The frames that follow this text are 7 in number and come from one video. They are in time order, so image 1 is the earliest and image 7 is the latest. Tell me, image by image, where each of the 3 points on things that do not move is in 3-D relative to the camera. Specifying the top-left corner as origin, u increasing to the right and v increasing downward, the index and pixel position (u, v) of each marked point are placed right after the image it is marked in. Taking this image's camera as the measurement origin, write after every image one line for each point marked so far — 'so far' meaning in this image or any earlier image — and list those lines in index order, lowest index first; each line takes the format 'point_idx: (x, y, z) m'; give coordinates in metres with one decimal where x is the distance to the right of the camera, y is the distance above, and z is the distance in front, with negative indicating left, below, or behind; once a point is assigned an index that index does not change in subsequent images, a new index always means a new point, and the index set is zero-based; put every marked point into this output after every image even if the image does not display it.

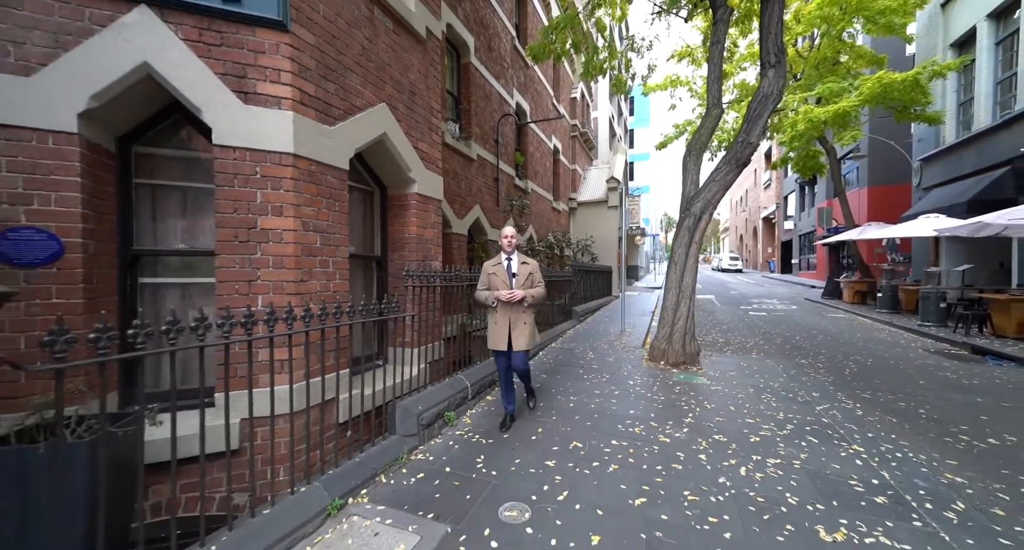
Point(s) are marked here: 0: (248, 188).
0: (-1.9, +0.6, +2.9) m
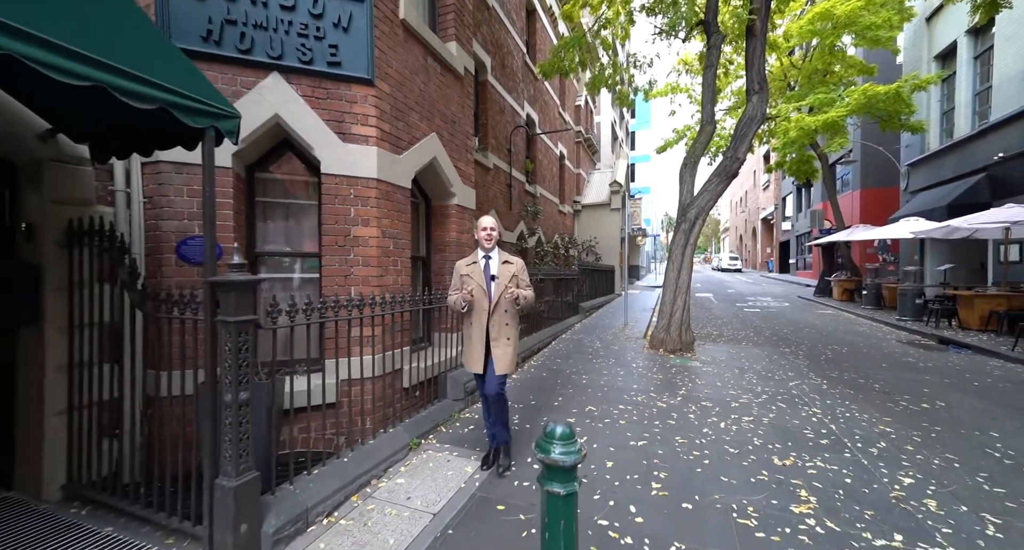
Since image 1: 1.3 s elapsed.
0: (-1.6, +0.6, +3.9) m
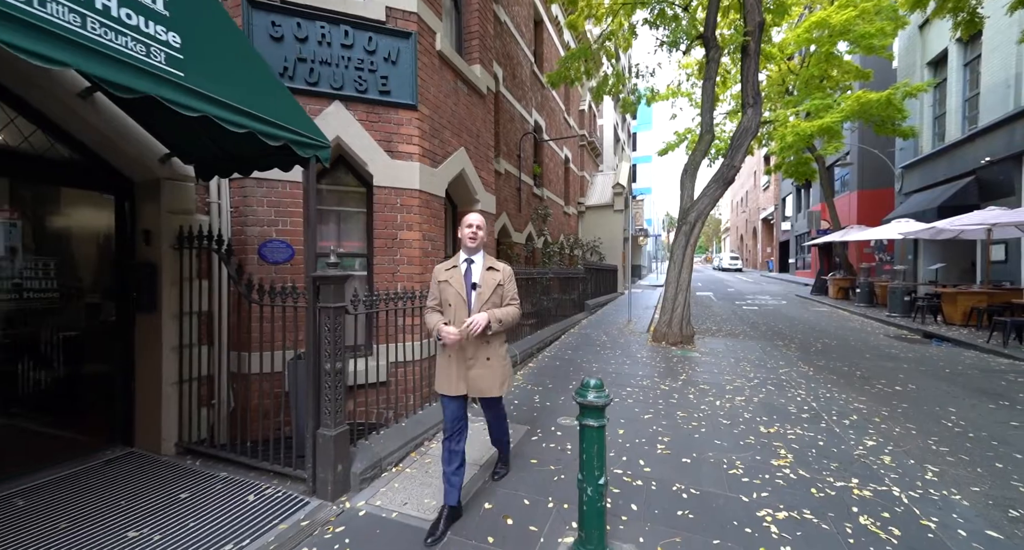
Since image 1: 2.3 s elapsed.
0: (-1.3, +0.7, +4.6) m
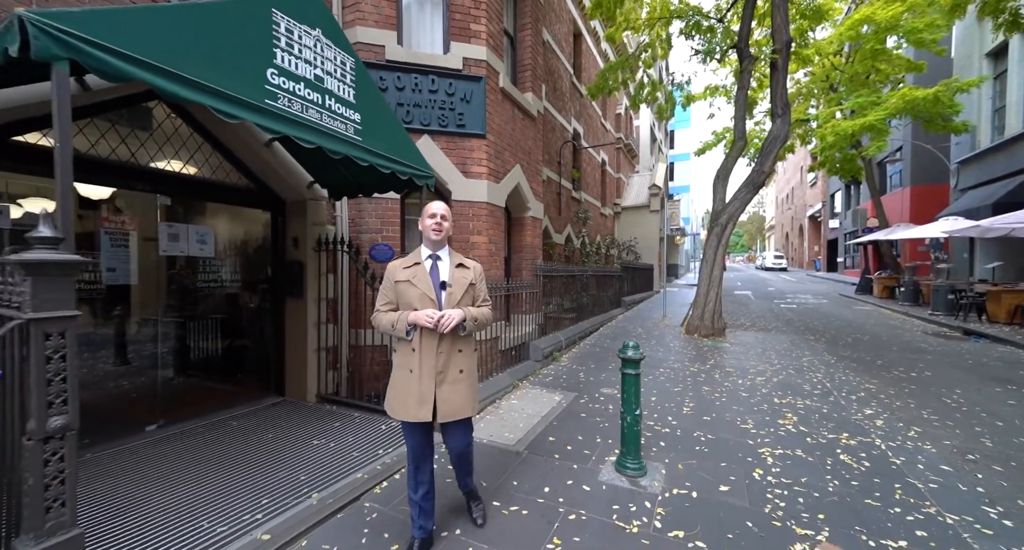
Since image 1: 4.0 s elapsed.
0: (-0.7, +0.7, +5.8) m
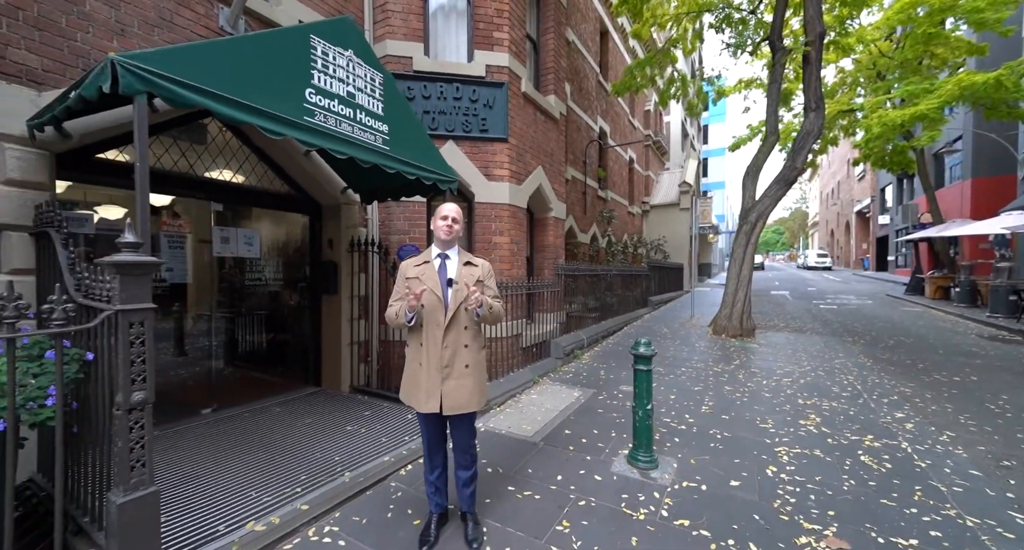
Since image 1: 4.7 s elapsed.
0: (-0.3, +0.7, +6.0) m
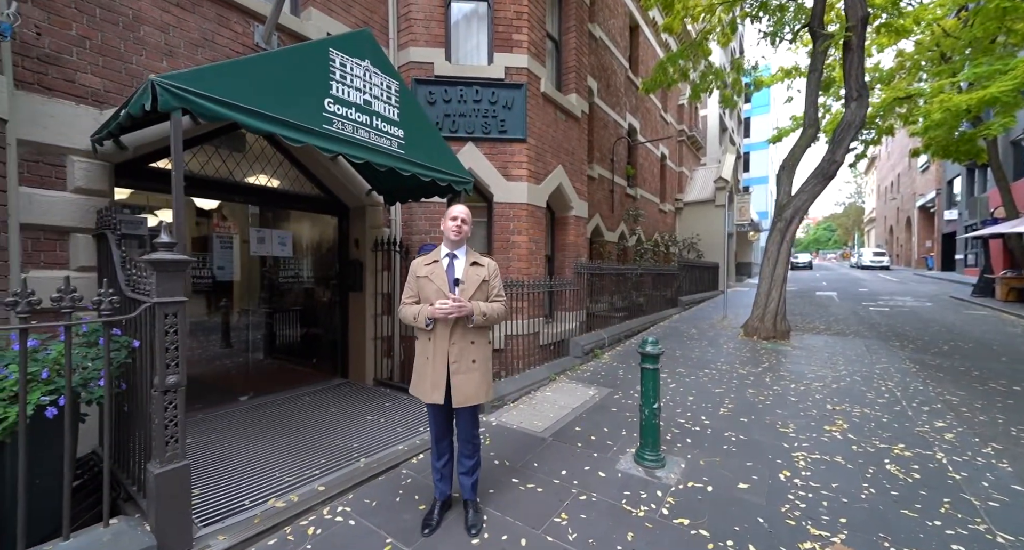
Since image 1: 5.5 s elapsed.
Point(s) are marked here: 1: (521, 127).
0: (0.0, +0.7, +6.1) m
1: (+0.1, +2.0, +5.9) m
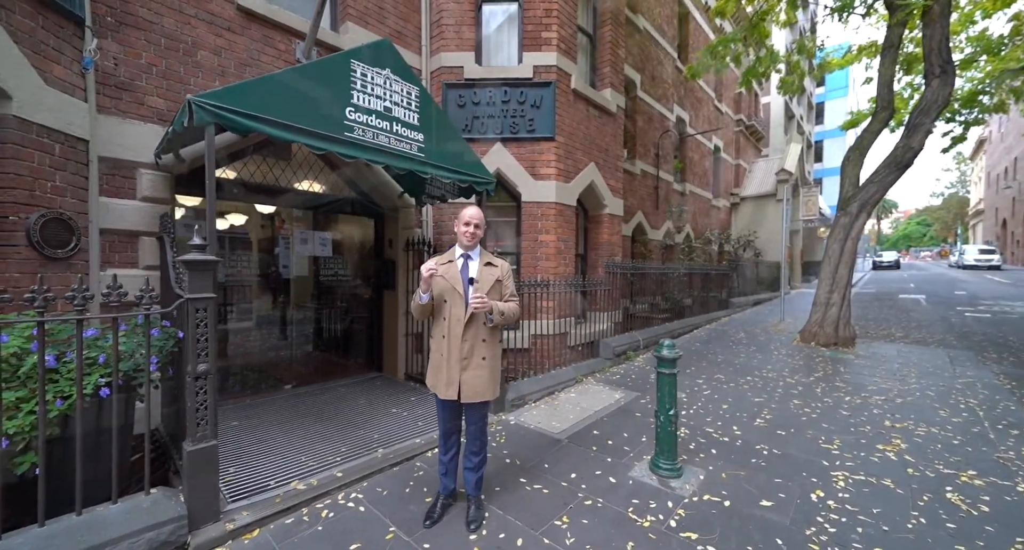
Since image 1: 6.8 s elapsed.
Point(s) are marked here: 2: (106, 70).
0: (+0.4, +0.8, +6.1) m
1: (+0.5, +2.0, +5.8) m
2: (-3.6, +1.8, +3.8) m
